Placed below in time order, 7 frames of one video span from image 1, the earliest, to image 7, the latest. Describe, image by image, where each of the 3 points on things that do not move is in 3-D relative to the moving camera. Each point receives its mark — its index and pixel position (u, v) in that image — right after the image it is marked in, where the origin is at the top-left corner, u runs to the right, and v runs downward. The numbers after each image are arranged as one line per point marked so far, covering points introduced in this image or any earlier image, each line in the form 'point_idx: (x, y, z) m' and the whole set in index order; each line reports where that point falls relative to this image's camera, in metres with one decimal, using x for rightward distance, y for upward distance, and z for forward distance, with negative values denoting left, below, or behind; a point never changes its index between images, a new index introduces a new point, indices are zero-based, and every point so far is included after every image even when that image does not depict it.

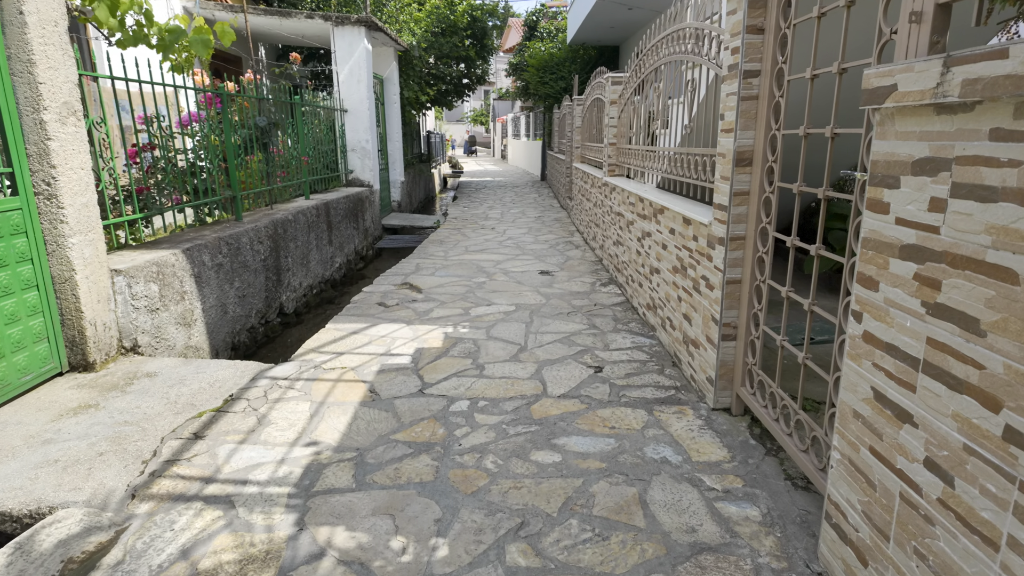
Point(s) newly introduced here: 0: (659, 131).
0: (+1.2, +1.3, +4.9) m
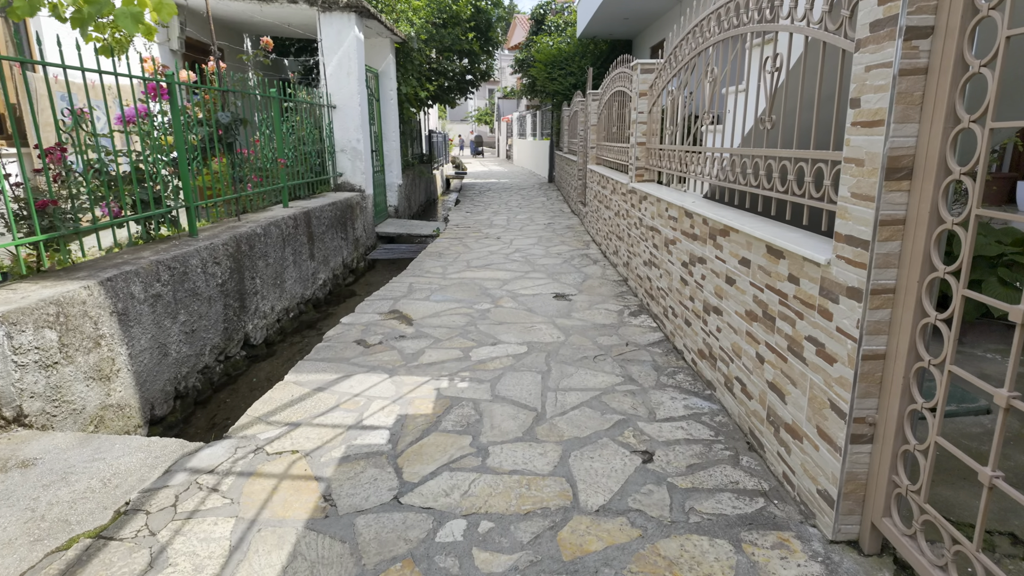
0: (+1.3, +1.0, +3.9) m
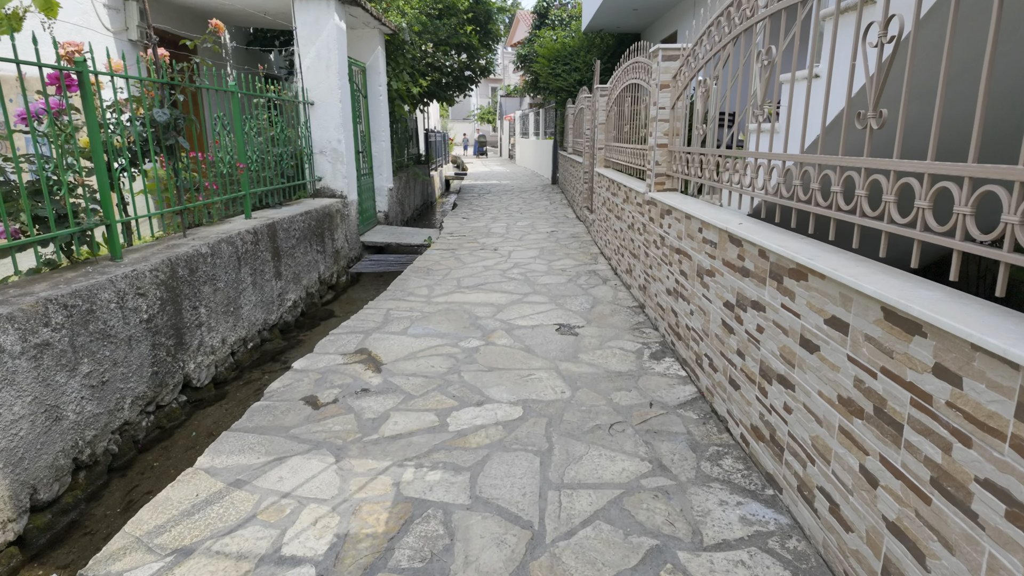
0: (+1.2, +0.8, +3.0) m
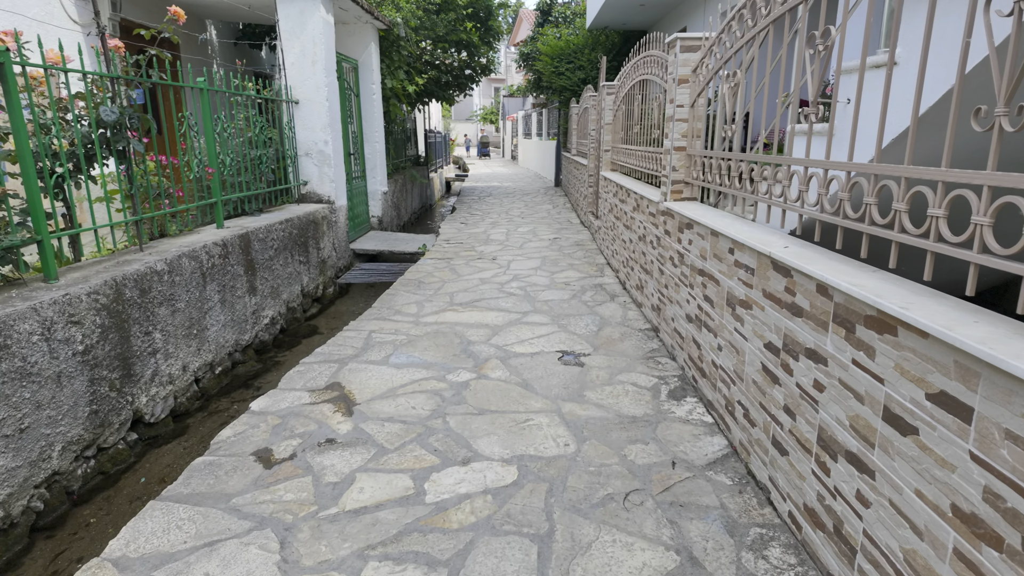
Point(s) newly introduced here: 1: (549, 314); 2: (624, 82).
0: (+1.2, +0.7, +2.5) m
1: (+0.3, -0.2, +4.8) m
2: (+1.2, +2.2, +6.6) m
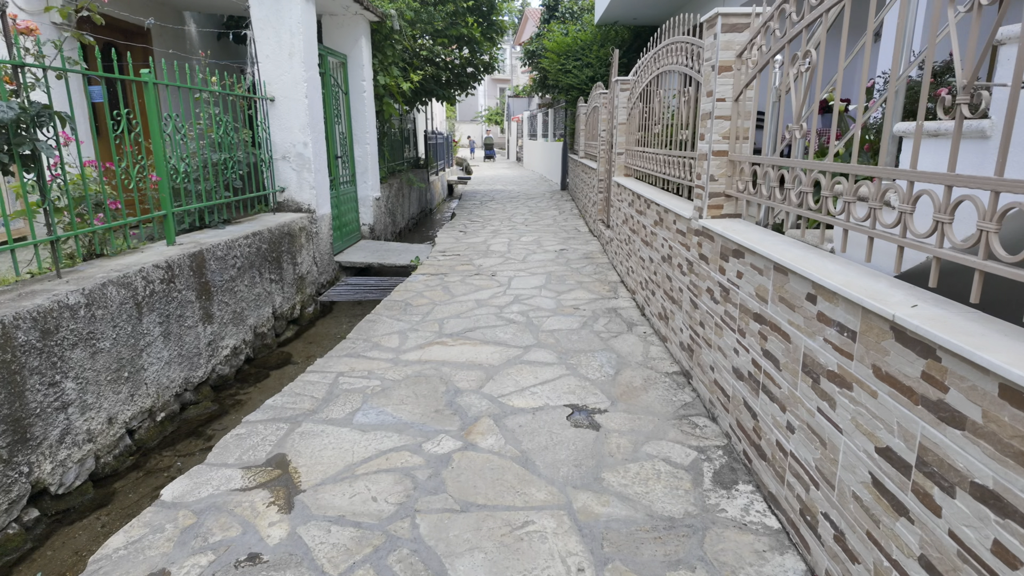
0: (+1.2, +0.5, +1.7) m
1: (+0.3, -0.4, +4.0) m
2: (+1.2, +2.0, +5.8) m
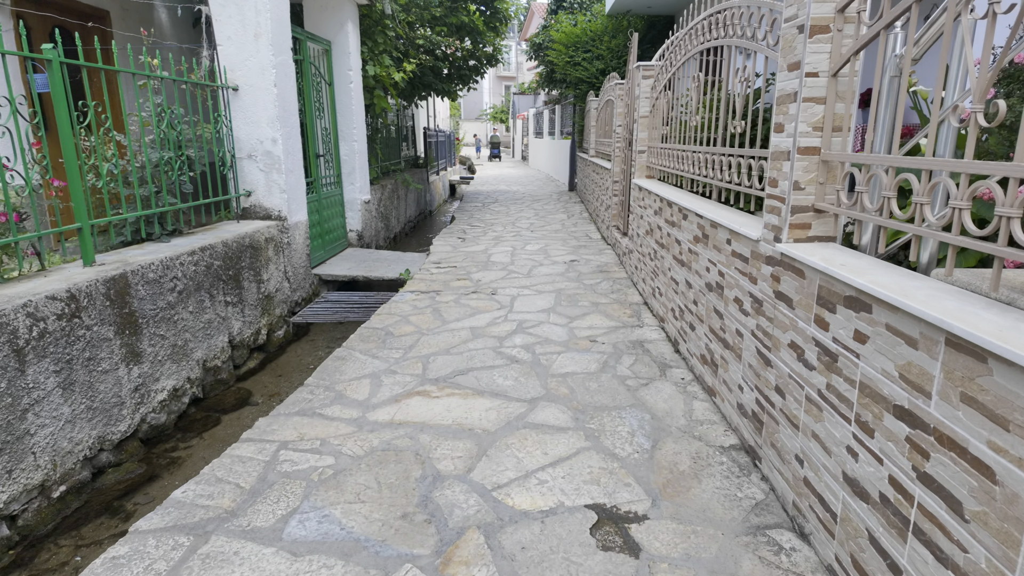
0: (+1.2, +0.3, +0.8) m
1: (+0.3, -0.6, +3.1) m
2: (+1.3, +1.8, +4.9) m
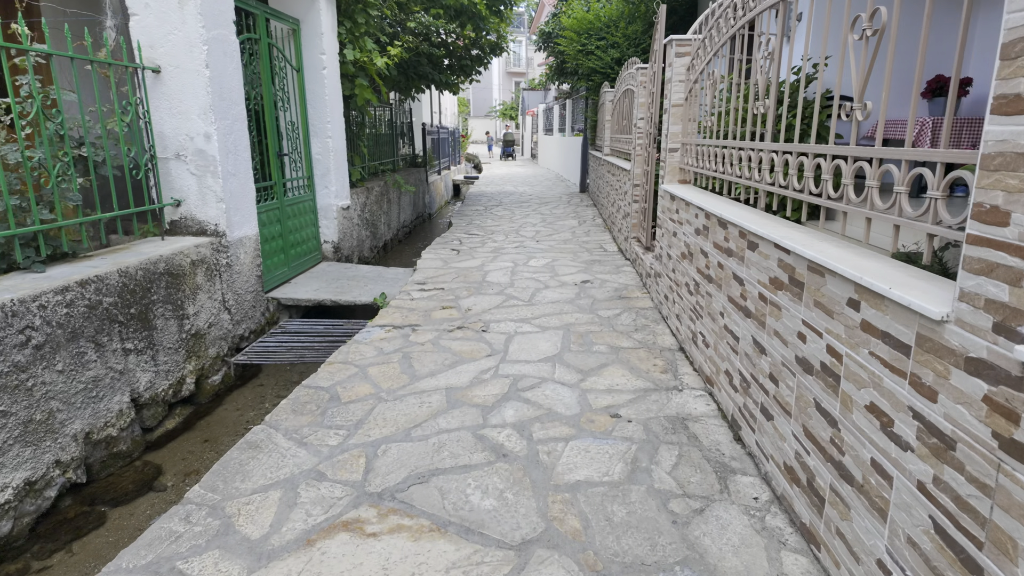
0: (+1.1, 0.0, -0.4) m
1: (+0.2, -0.9, +1.9) m
2: (+1.2, +1.6, +3.7) m
